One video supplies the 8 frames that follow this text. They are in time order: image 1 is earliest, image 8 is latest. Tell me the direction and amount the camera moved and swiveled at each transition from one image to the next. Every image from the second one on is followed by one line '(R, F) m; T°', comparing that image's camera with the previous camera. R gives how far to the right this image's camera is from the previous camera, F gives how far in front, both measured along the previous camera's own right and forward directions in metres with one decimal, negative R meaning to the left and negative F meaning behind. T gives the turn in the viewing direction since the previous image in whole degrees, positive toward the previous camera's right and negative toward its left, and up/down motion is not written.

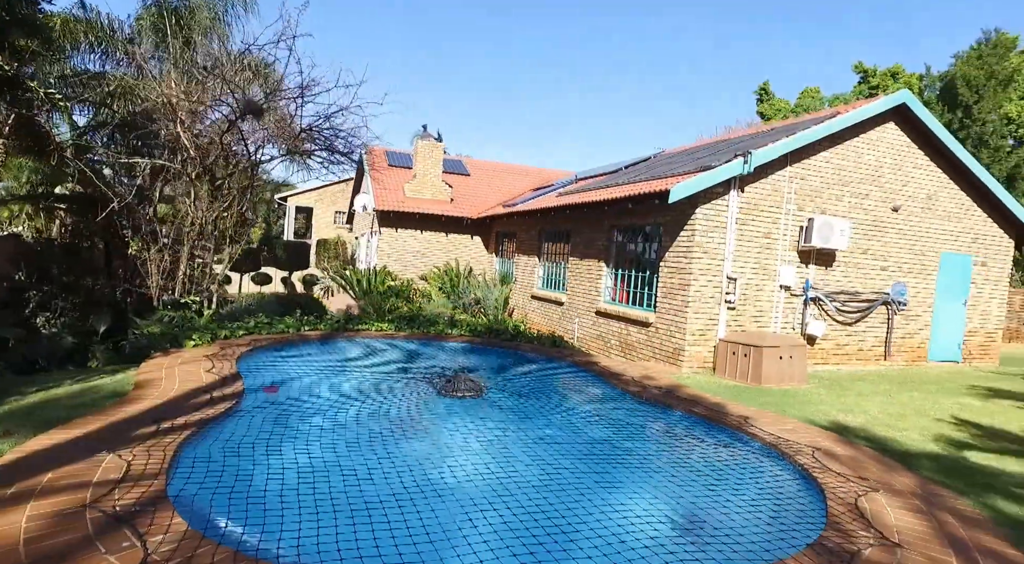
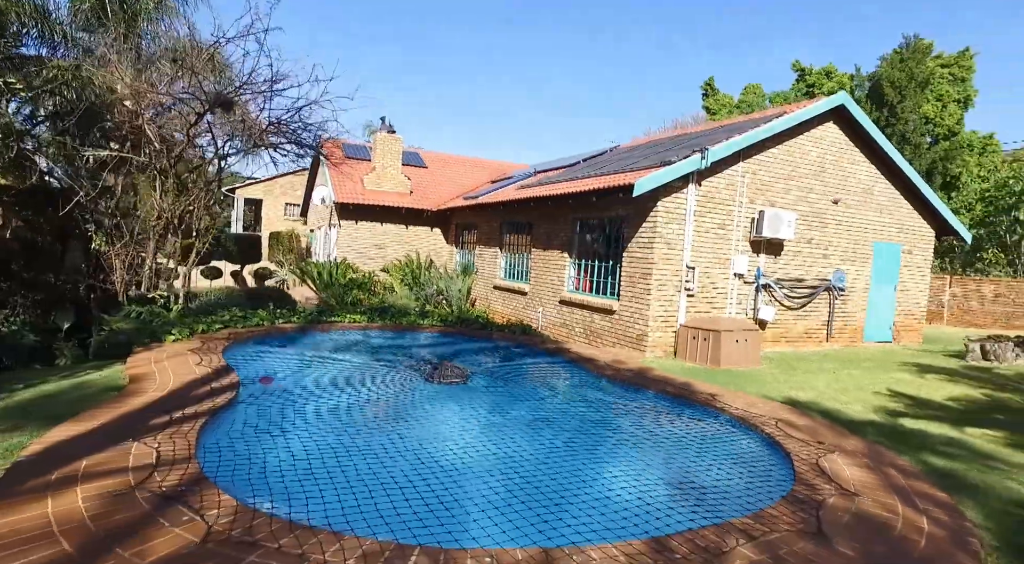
(-0.4, -0.4) m; +5°
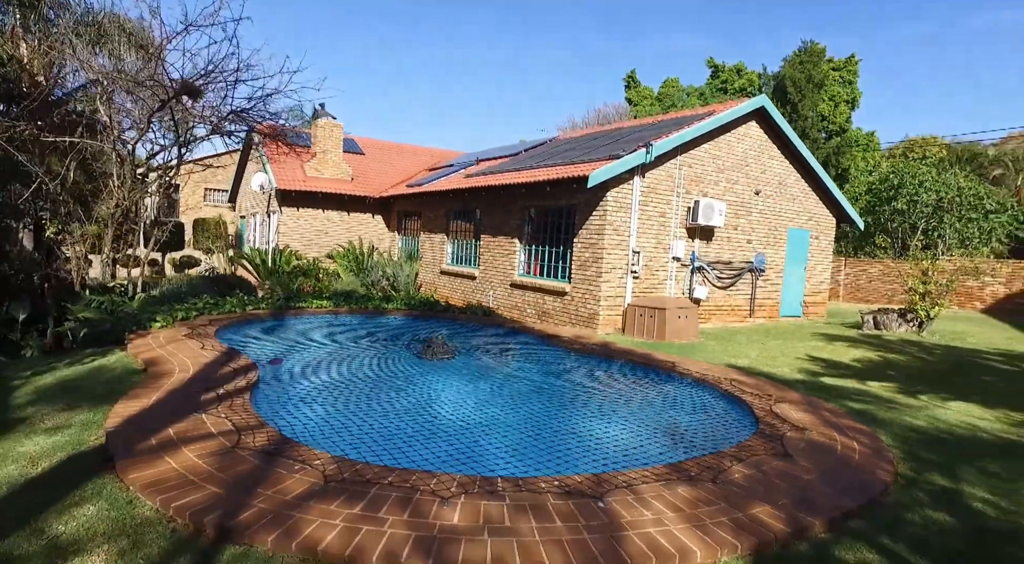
(-0.9, -0.8) m; +8°
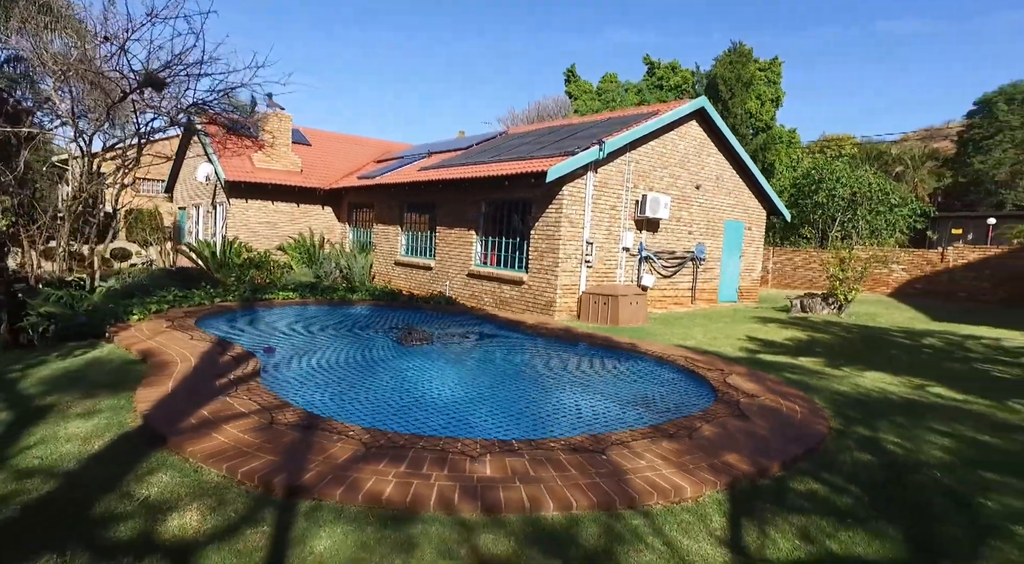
(-0.6, -0.6) m; +6°
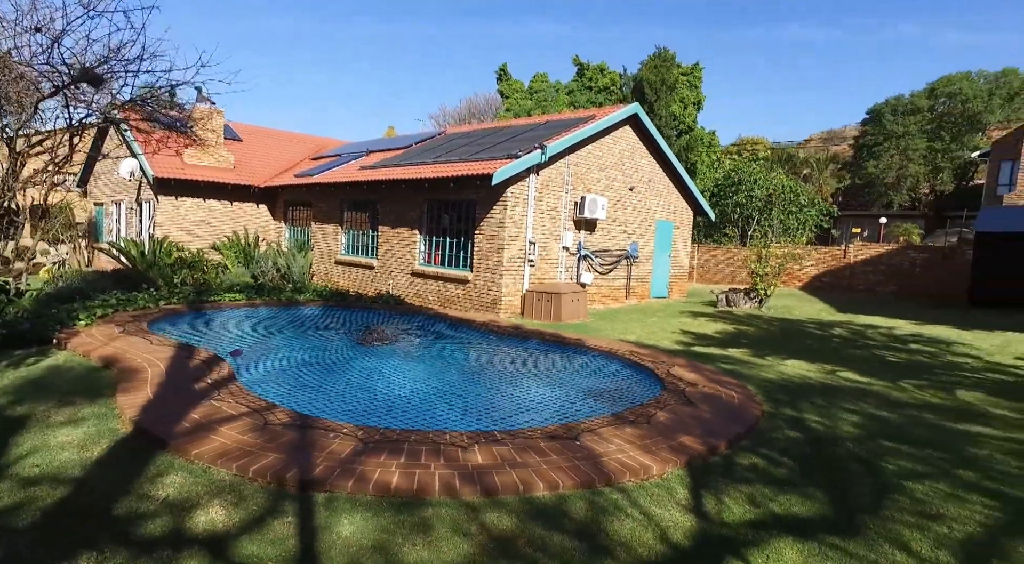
(-0.4, -0.4) m; +7°
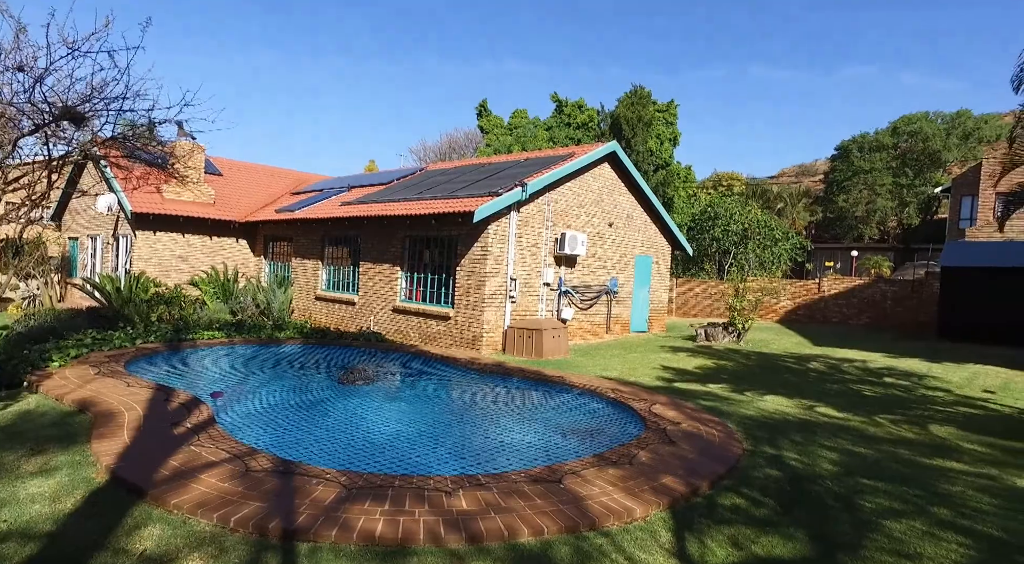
(0.0, -0.1) m; +2°
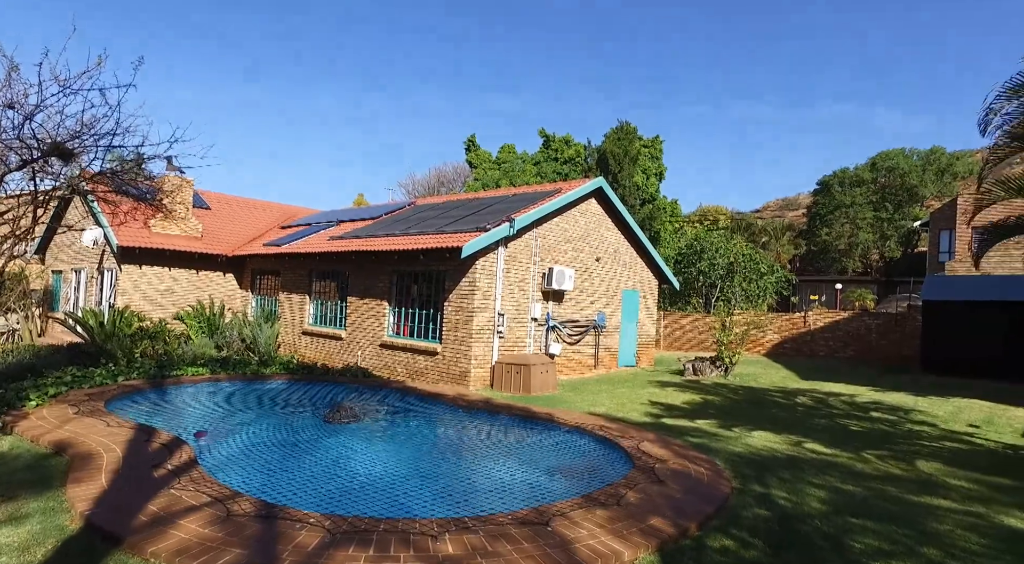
(0.0, 0.0) m; +1°
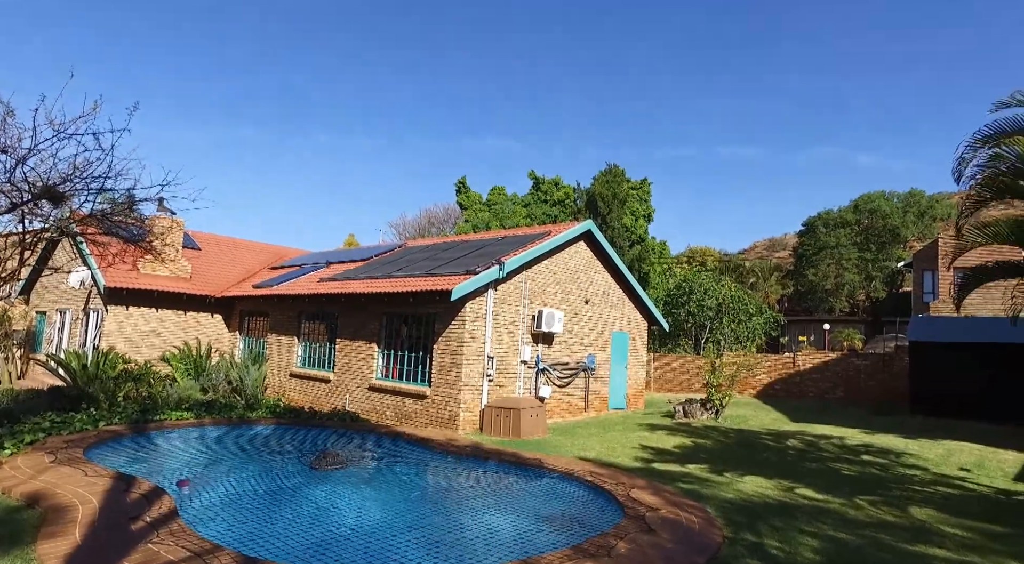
(0.0, 0.0) m; +1°
